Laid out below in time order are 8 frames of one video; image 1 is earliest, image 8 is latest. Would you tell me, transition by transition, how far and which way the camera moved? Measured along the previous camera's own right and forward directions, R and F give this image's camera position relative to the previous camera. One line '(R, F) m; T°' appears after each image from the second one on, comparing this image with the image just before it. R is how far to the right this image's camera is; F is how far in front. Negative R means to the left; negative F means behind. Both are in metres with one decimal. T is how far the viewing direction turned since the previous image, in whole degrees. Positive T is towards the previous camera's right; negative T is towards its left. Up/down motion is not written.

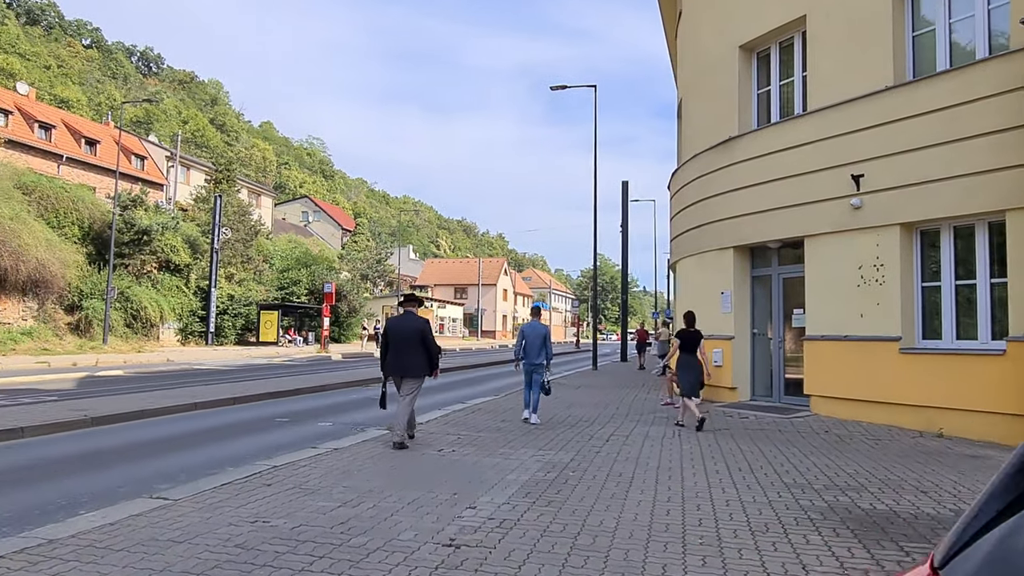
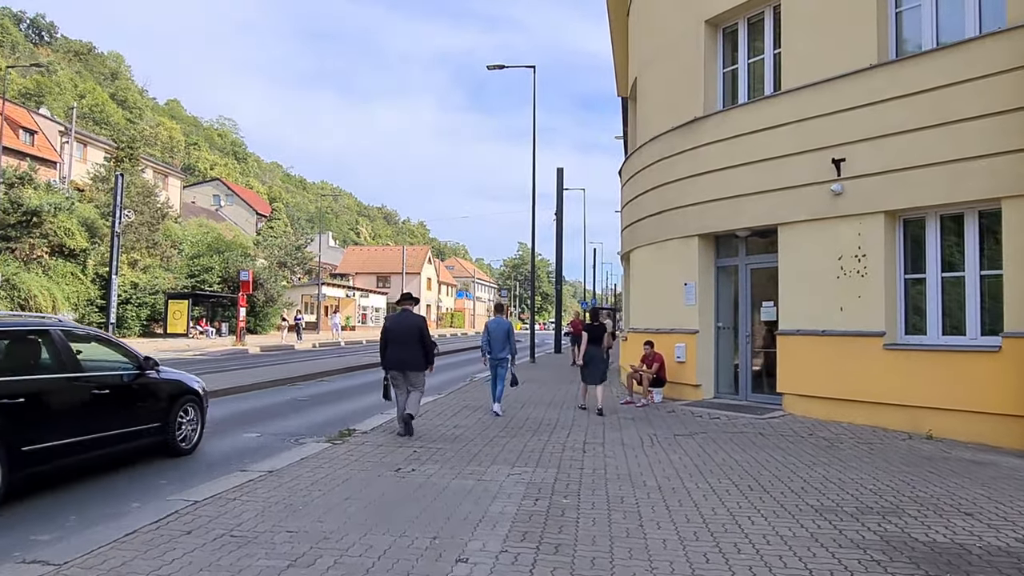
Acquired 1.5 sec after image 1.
(-0.5, +1.2) m; +6°
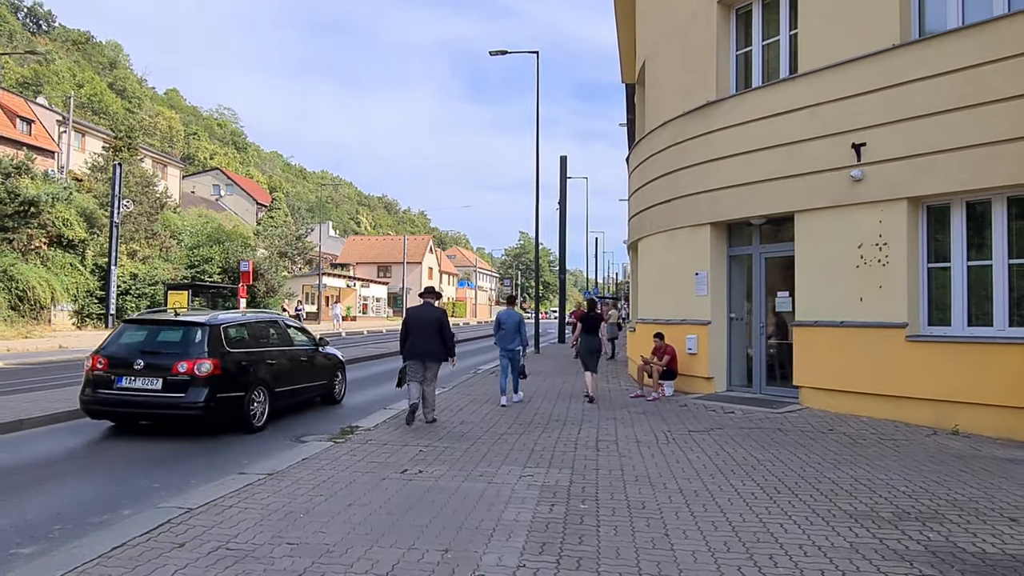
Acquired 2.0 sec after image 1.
(-0.1, +0.4) m; 0°
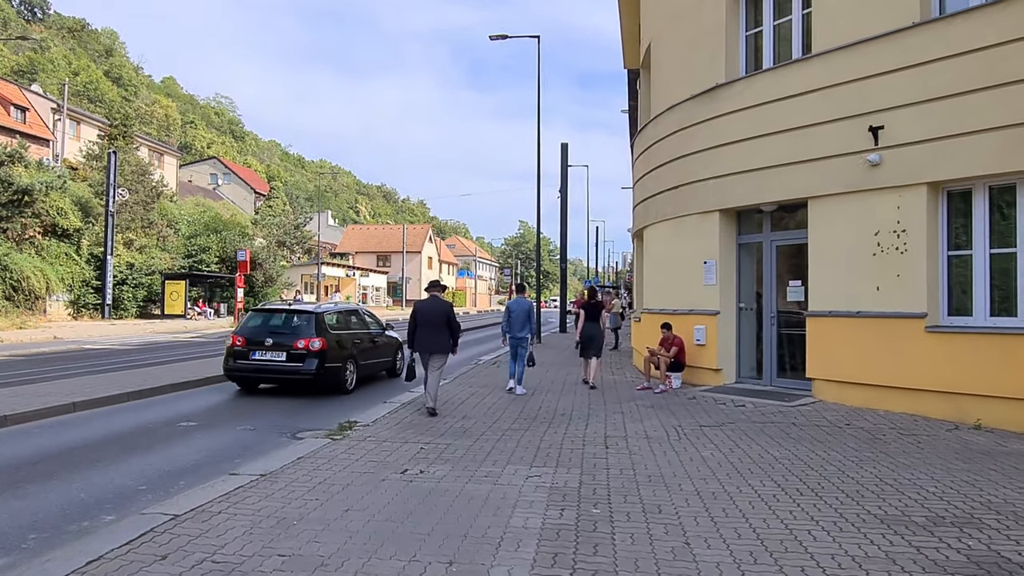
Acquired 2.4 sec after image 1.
(-0.1, +0.4) m; 0°
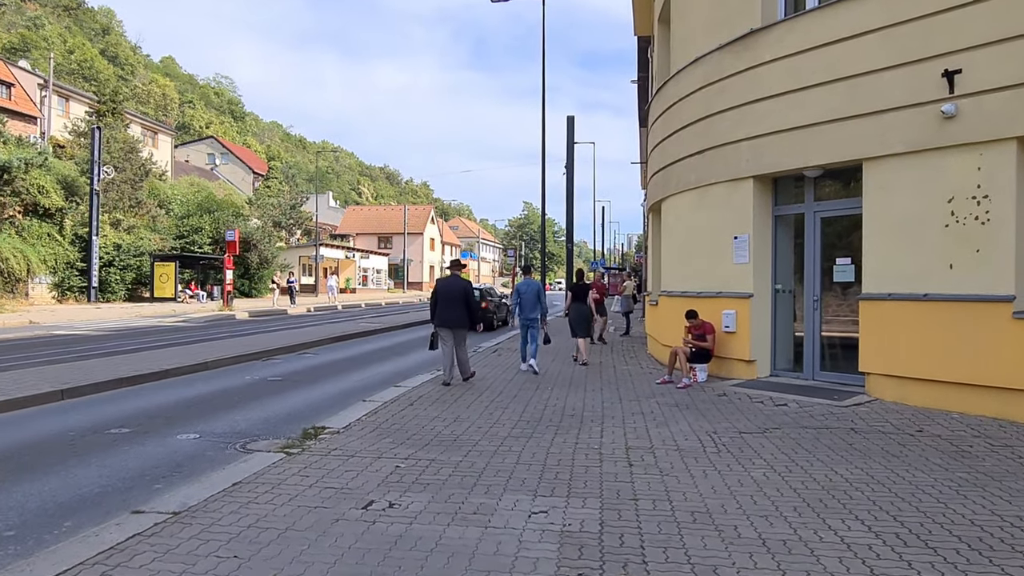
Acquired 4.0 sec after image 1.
(0.0, +1.5) m; 0°
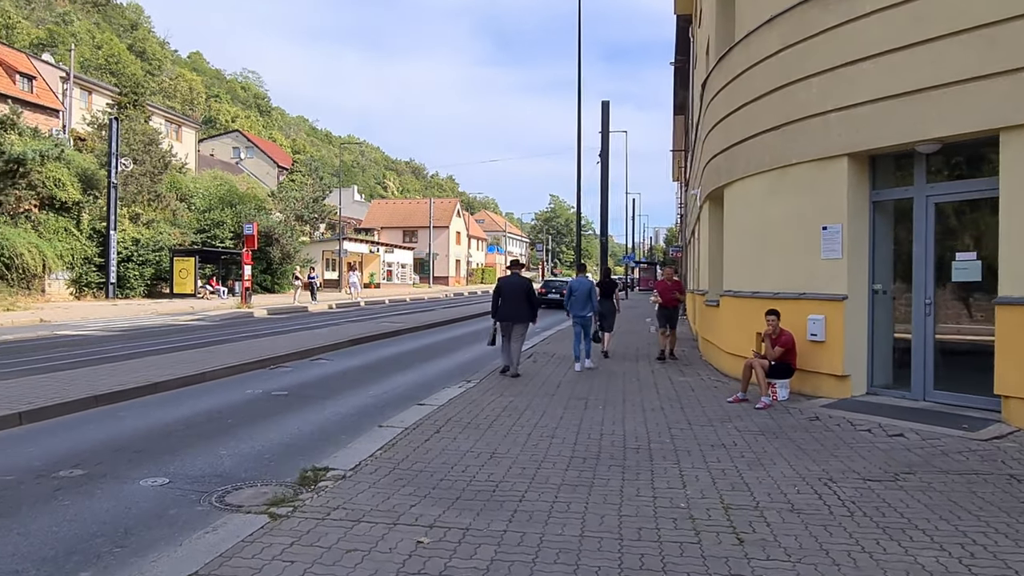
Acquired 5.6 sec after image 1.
(-0.2, +1.6) m; -2°
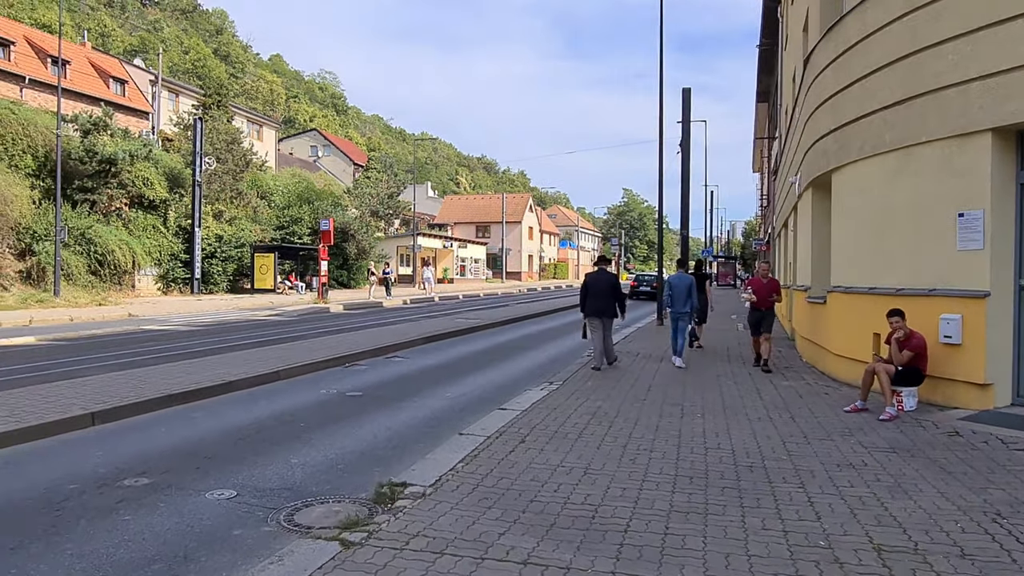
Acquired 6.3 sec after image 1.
(-0.2, +0.6) m; -6°
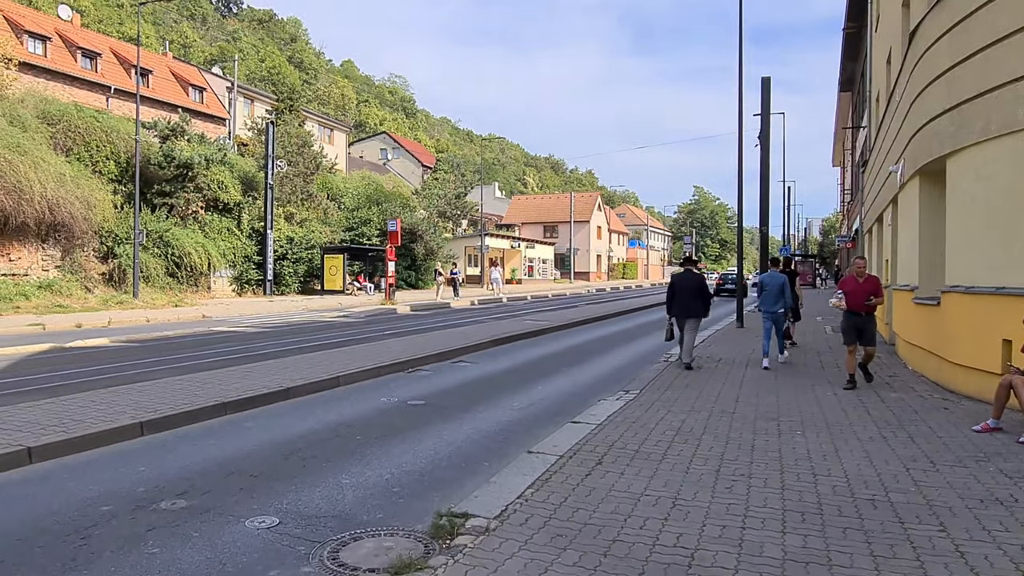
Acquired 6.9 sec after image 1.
(-0.1, +0.7) m; -5°
